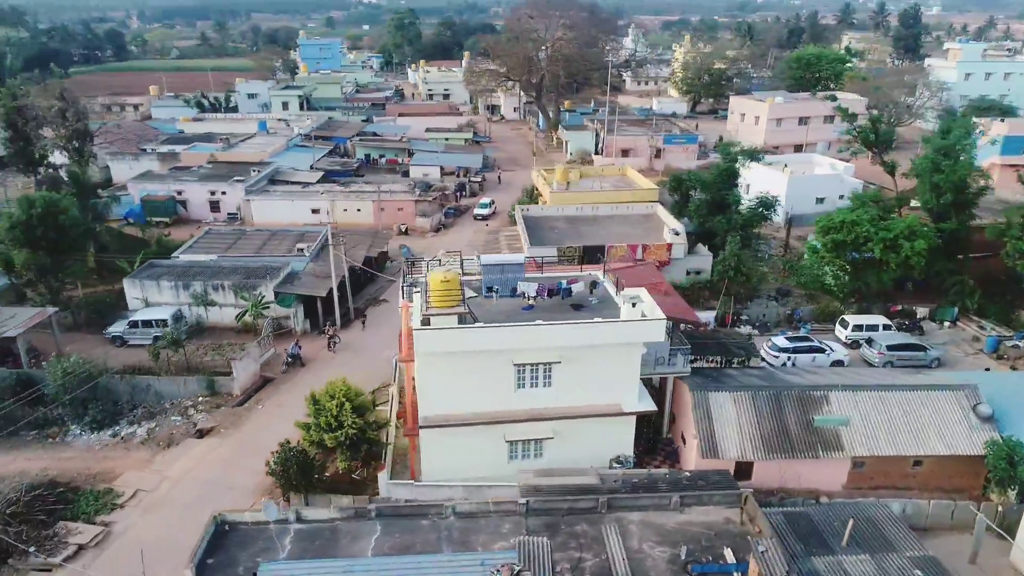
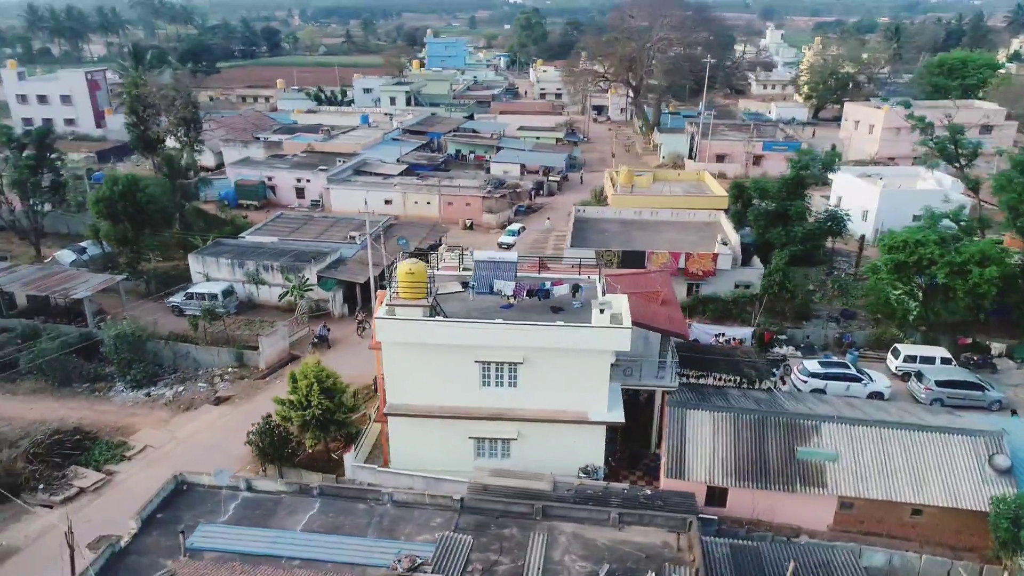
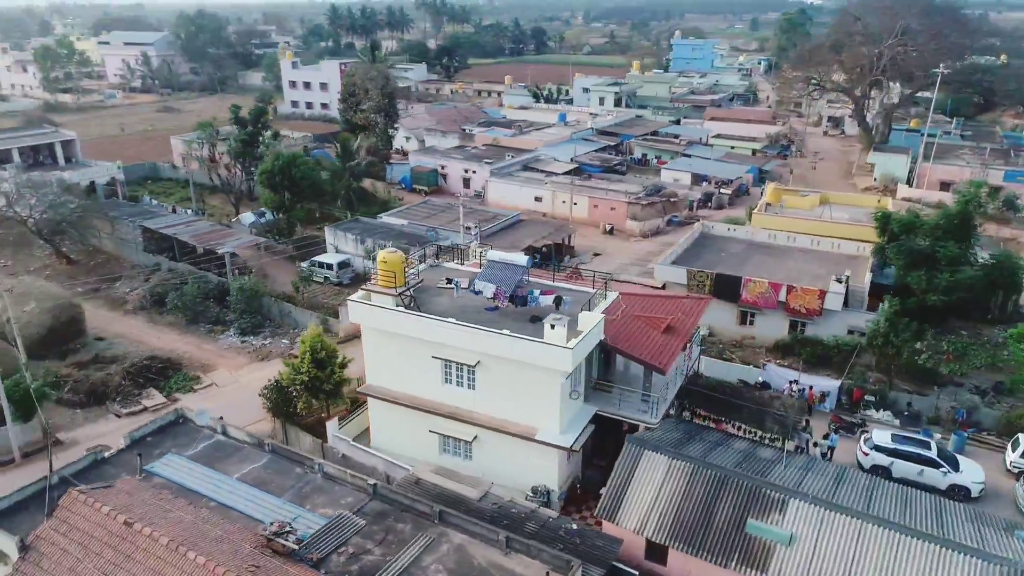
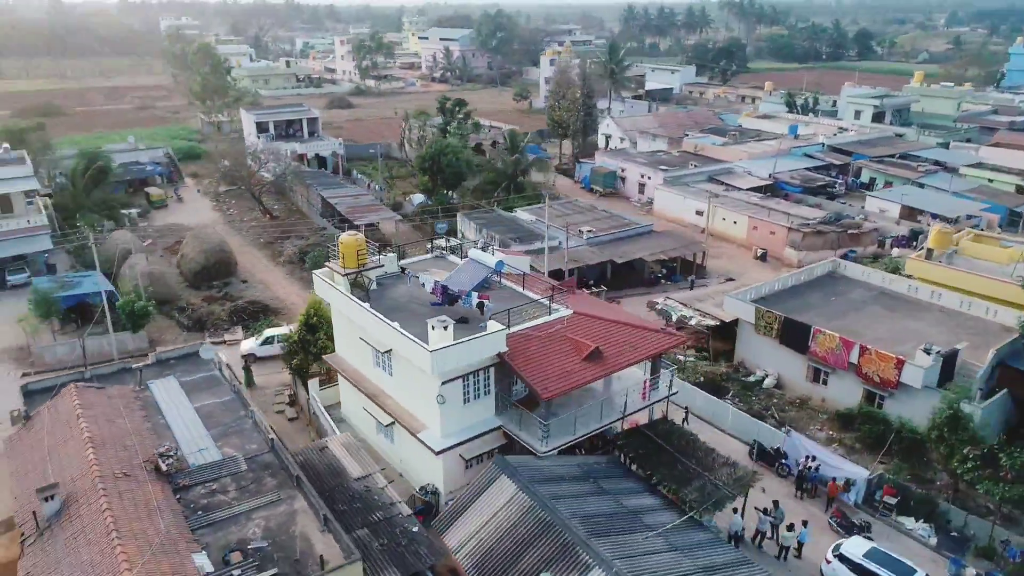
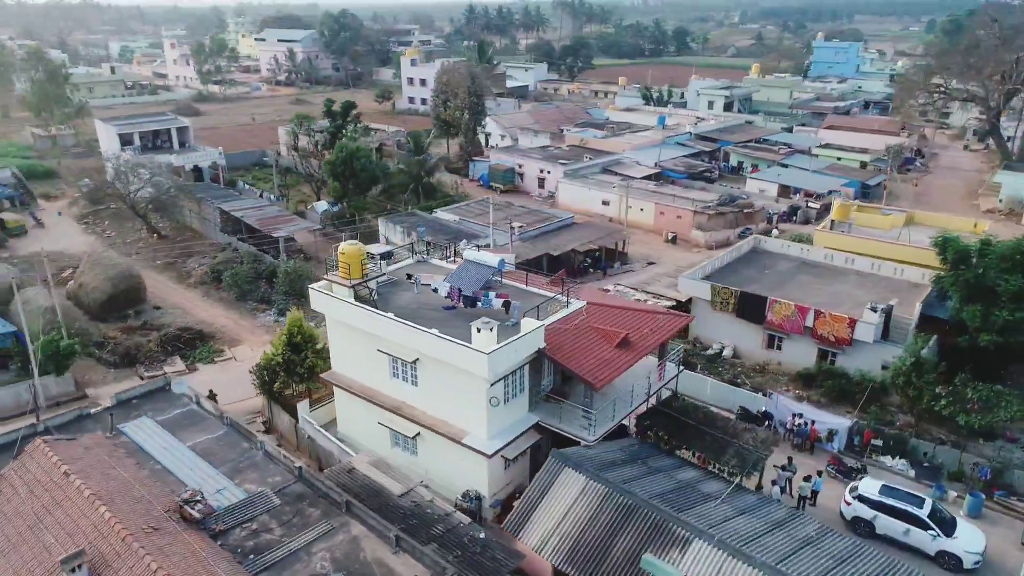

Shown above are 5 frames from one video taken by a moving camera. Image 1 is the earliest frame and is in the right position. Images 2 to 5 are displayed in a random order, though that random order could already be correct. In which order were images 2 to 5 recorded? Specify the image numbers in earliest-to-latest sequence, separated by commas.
2, 3, 5, 4
